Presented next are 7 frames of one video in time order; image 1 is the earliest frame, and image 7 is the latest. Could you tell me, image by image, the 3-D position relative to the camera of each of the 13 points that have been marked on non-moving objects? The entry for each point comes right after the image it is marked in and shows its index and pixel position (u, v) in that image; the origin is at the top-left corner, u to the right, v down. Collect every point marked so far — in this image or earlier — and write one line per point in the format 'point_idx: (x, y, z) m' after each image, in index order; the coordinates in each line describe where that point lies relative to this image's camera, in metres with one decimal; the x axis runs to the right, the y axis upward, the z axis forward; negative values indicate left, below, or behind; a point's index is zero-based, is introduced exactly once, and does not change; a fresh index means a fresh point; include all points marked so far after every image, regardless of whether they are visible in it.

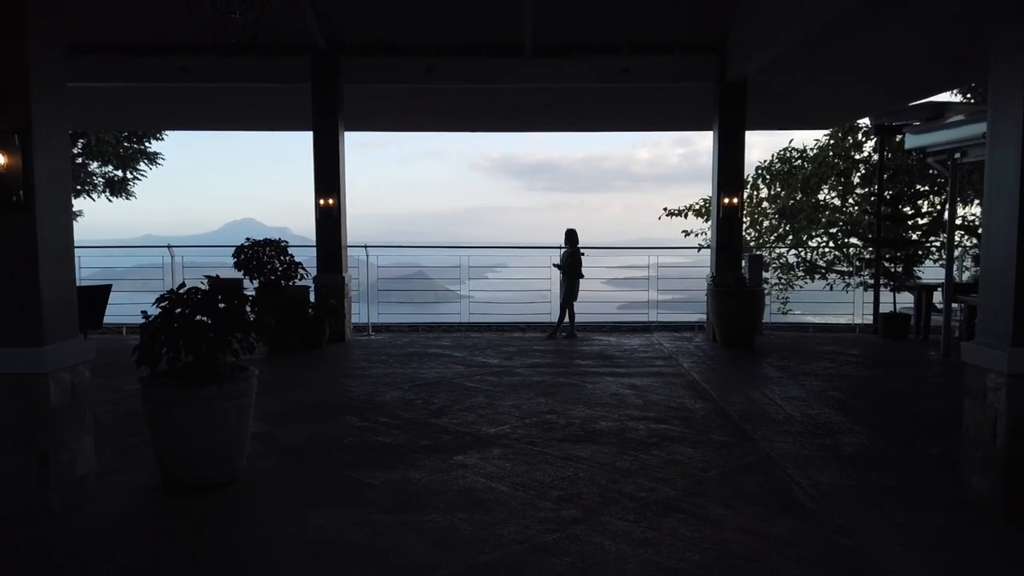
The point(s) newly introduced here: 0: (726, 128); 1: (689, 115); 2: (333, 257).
0: (+1.4, +1.0, +6.0) m
1: (+1.4, +1.4, +7.3) m
2: (-1.2, +0.2, +6.1) m
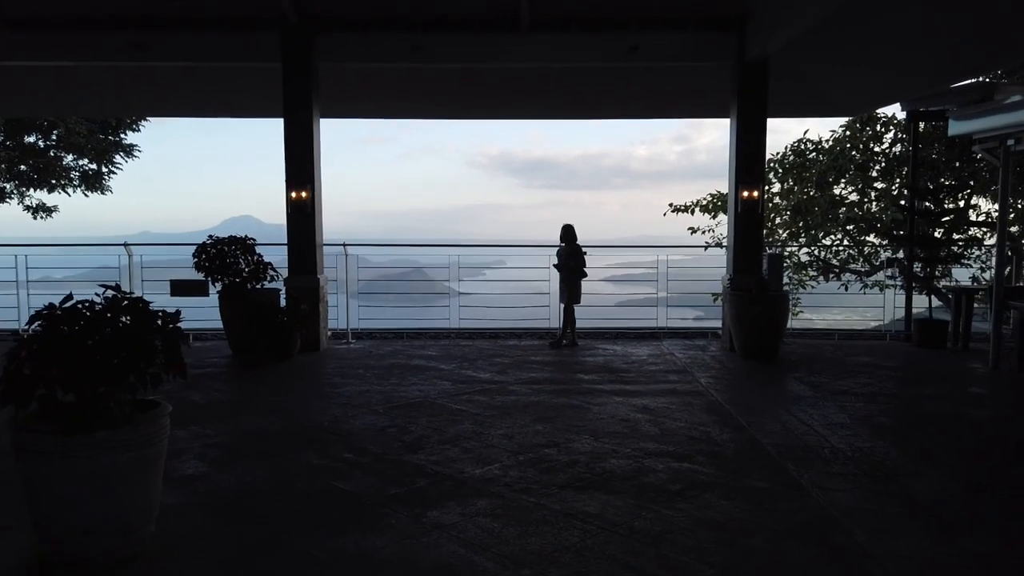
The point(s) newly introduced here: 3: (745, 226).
0: (+1.3, +1.0, +5.4) m
1: (+1.4, +1.4, +6.7) m
2: (-1.2, +0.2, +5.5) m
3: (+1.4, +0.4, +5.4) m
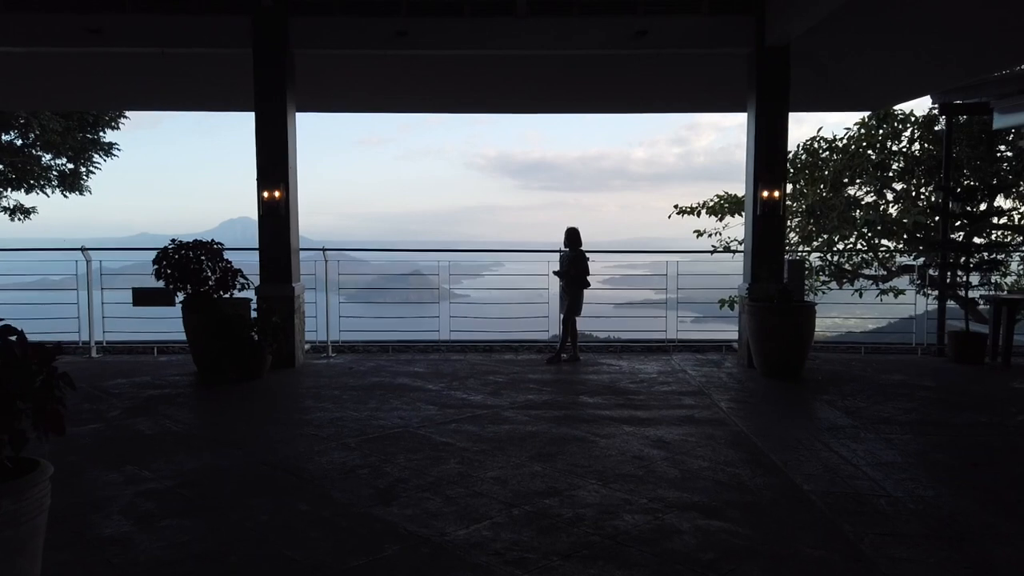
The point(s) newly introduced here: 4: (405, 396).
0: (+1.3, +1.0, +4.9) m
1: (+1.3, +1.3, +6.2) m
2: (-1.3, +0.1, +5.0) m
3: (+1.4, +0.3, +4.9) m
4: (-0.5, -0.5, +4.1) m
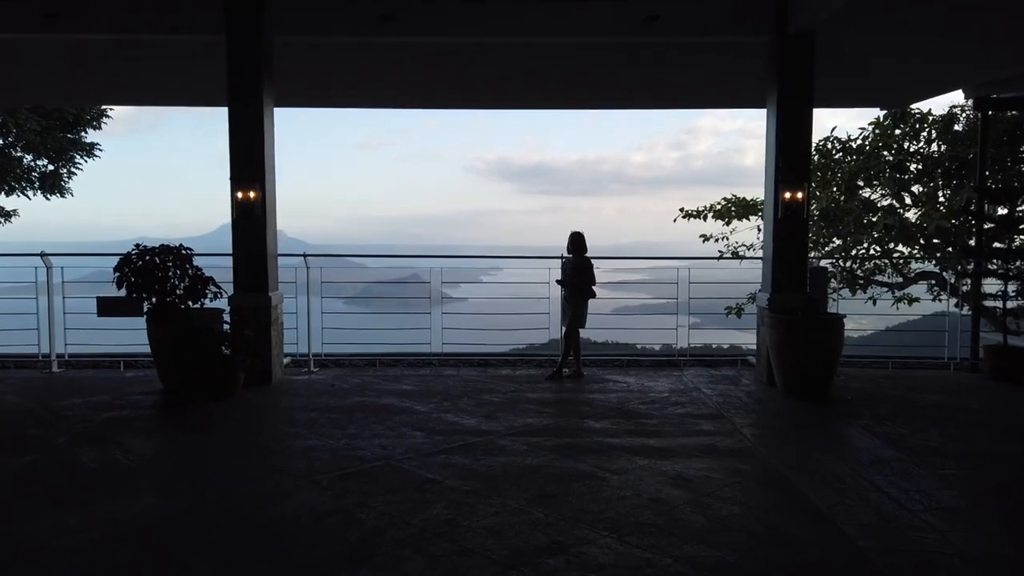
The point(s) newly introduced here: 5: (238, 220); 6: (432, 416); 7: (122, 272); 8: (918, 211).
0: (+1.3, +0.9, +4.5) m
1: (+1.3, +1.3, +5.7) m
2: (-1.3, +0.1, +4.6) m
3: (+1.3, +0.3, +4.5) m
4: (-0.5, -0.5, +3.7) m
5: (-1.3, +0.3, +4.5) m
6: (-0.3, -0.5, +3.8) m
7: (-1.8, +0.1, +4.3) m
8: (+3.2, +0.6, +7.2) m
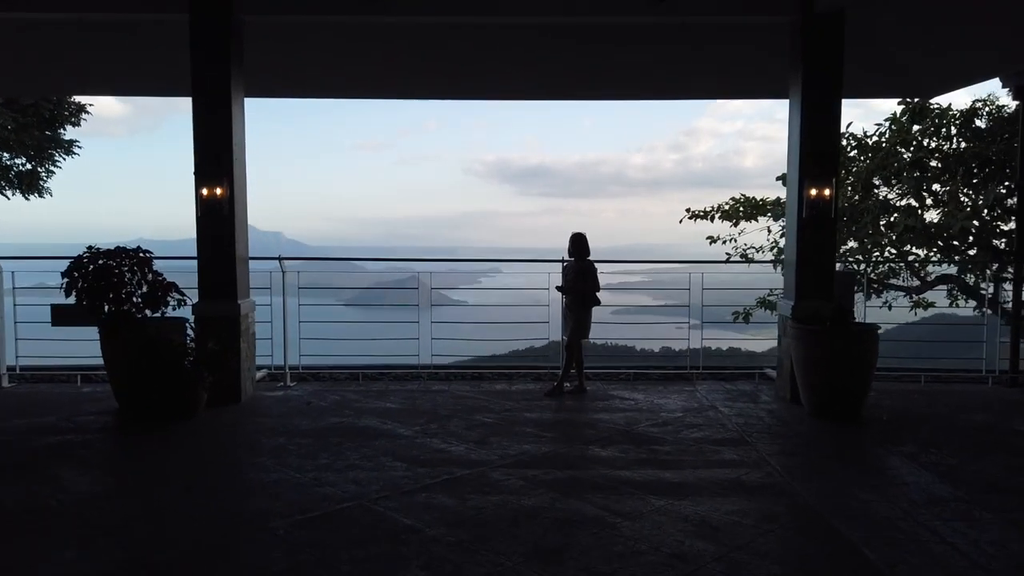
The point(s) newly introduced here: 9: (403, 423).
0: (+1.3, +0.9, +4.0) m
1: (+1.3, +1.2, +5.3) m
2: (-1.3, 0.0, +4.1) m
3: (+1.3, +0.2, +4.1) m
4: (-0.5, -0.6, +3.2) m
5: (-1.4, +0.3, +4.0) m
6: (-0.3, -0.6, +3.3) m
7: (-1.8, 0.0, +3.8) m
8: (+3.1, +0.6, +6.7) m
9: (-0.4, -0.5, +3.7) m
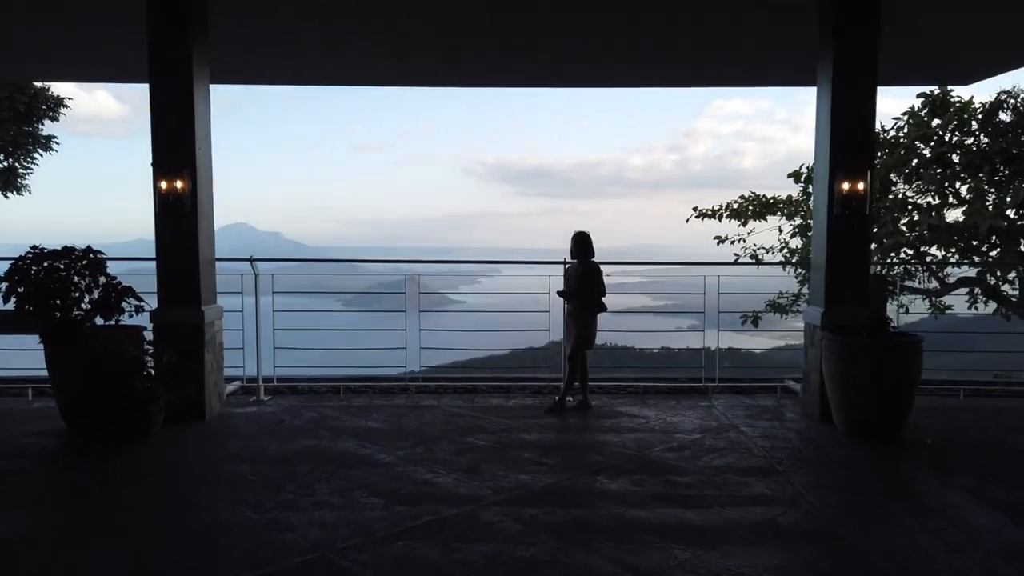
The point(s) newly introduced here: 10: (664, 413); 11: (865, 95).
0: (+1.3, +0.9, +3.6) m
1: (+1.3, +1.2, +4.9) m
2: (-1.3, 0.0, +3.7) m
3: (+1.3, +0.2, +3.6) m
4: (-0.5, -0.6, +2.8) m
5: (-1.4, +0.3, +3.6) m
6: (-0.4, -0.6, +2.9) m
7: (-1.9, 0.0, +3.4) m
8: (+3.1, +0.5, +6.3) m
9: (-0.4, -0.6, +3.2) m
10: (+0.6, -0.5, +3.8) m
11: (+1.4, +0.8, +3.6) m
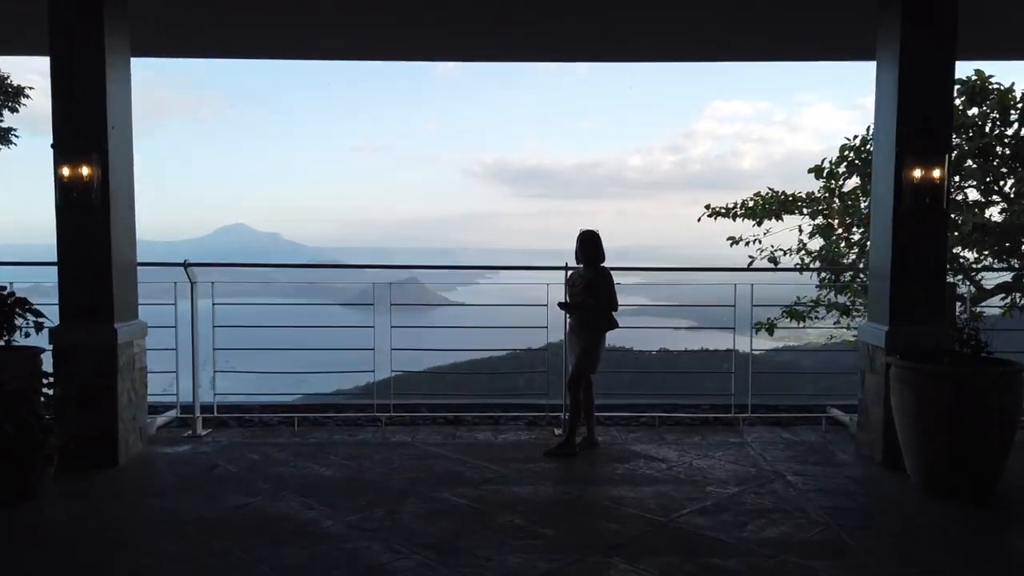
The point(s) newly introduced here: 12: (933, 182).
0: (+1.2, +0.8, +2.9) m
1: (+1.2, +1.2, +4.2) m
2: (-1.3, 0.0, +3.0) m
3: (+1.3, +0.2, +2.9) m
4: (-0.6, -0.6, +2.1) m
5: (-1.4, +0.2, +2.9) m
6: (-0.4, -0.6, +2.2) m
7: (-1.9, 0.0, +2.7) m
8: (+3.1, +0.5, +5.6) m
9: (-0.5, -0.6, +2.5) m
10: (+0.6, -0.6, +3.1) m
11: (+1.3, +0.7, +2.9) m
12: (+1.3, +0.3, +2.9) m
